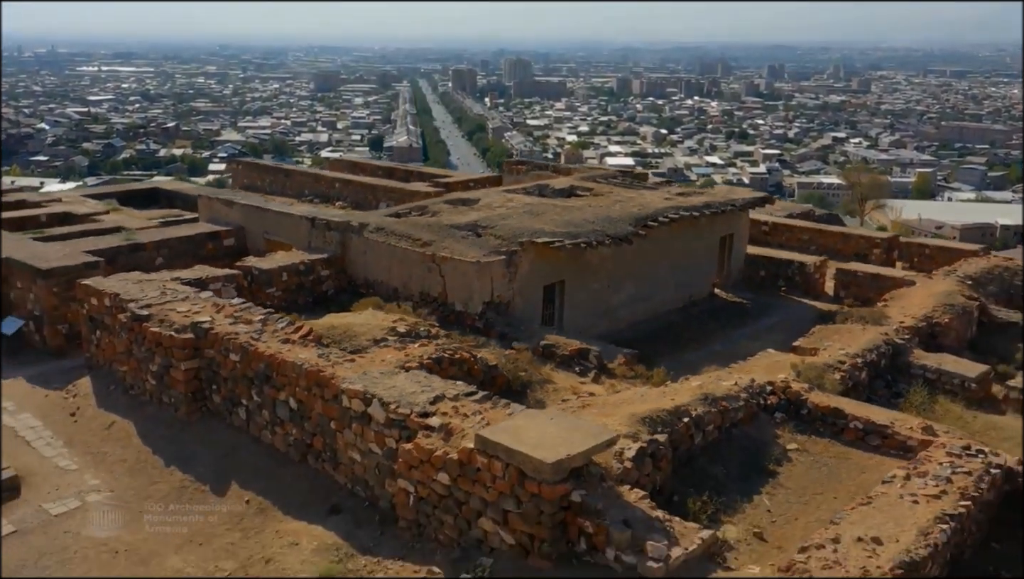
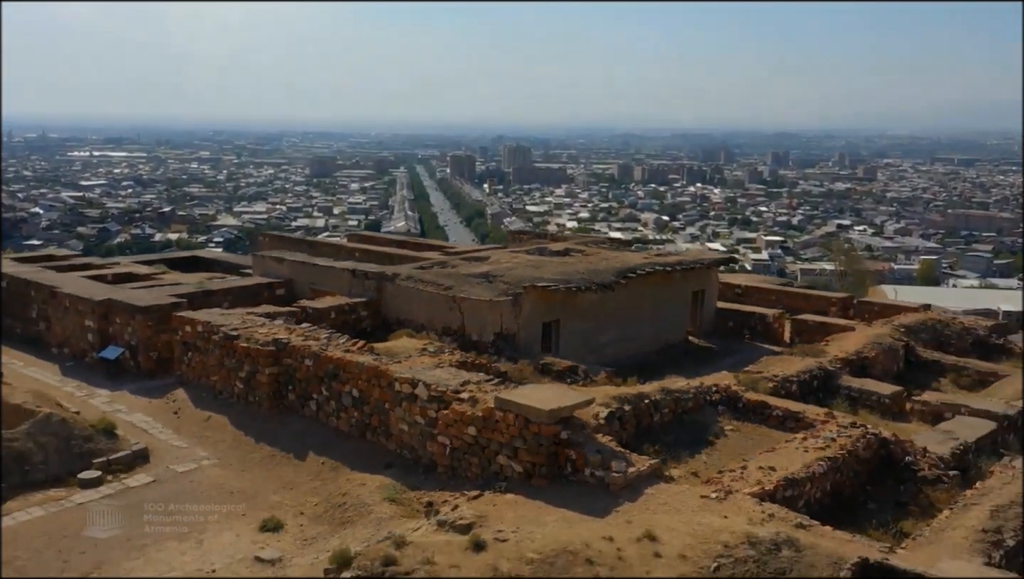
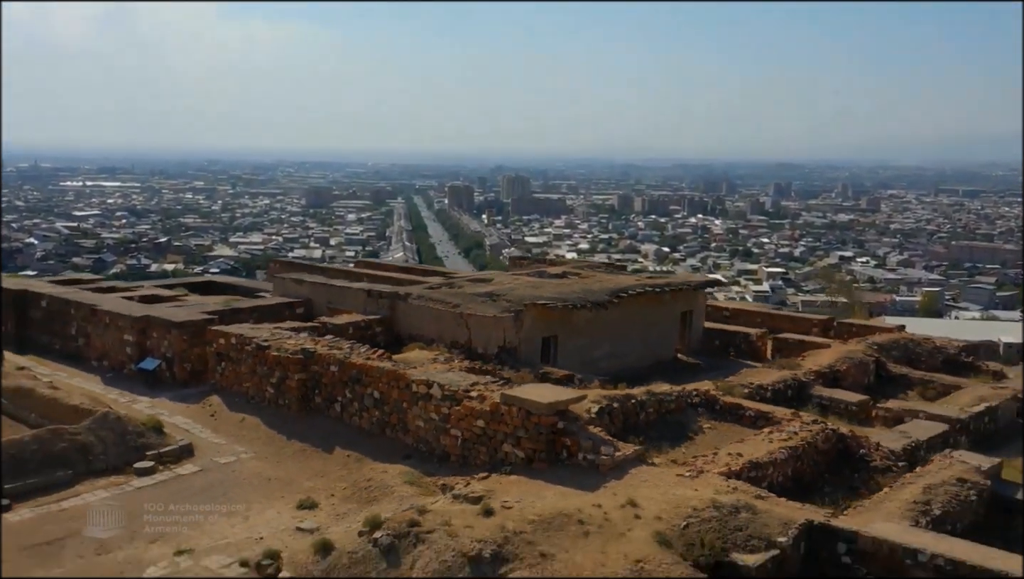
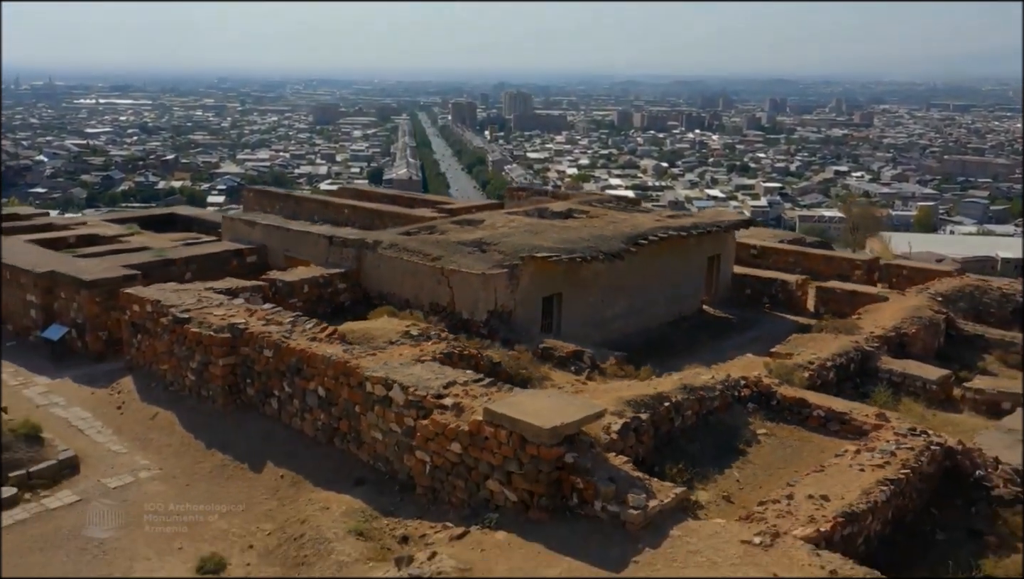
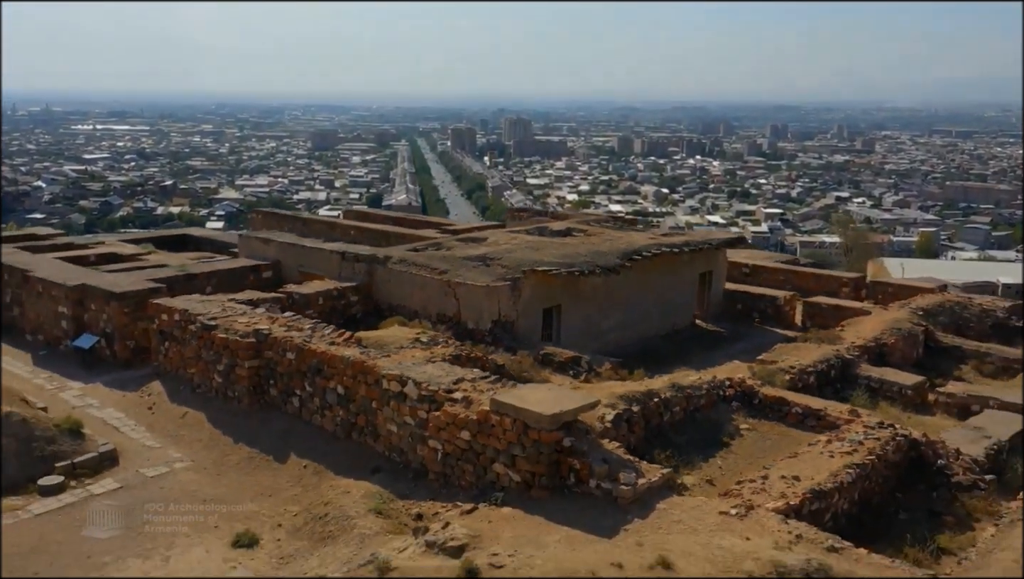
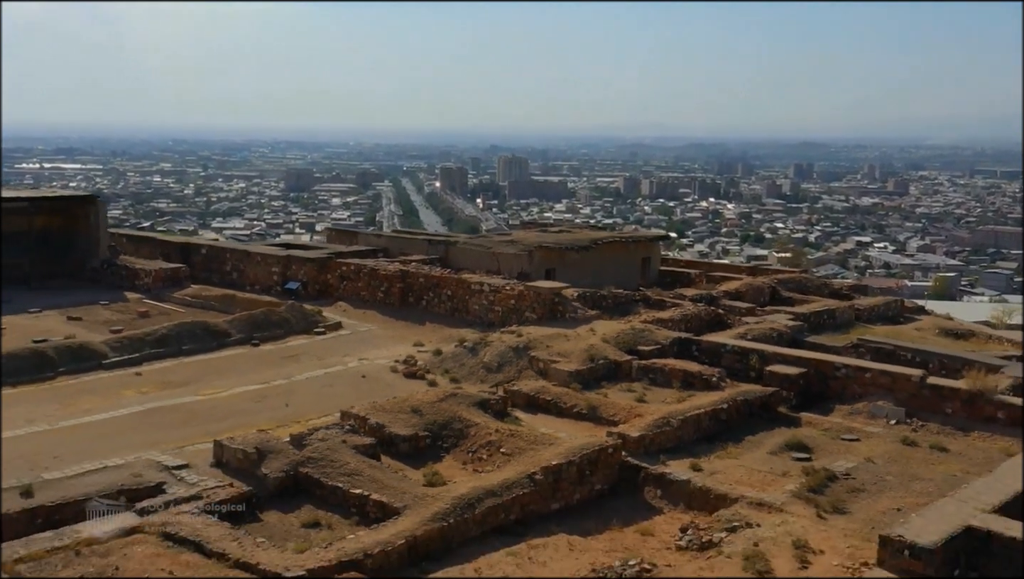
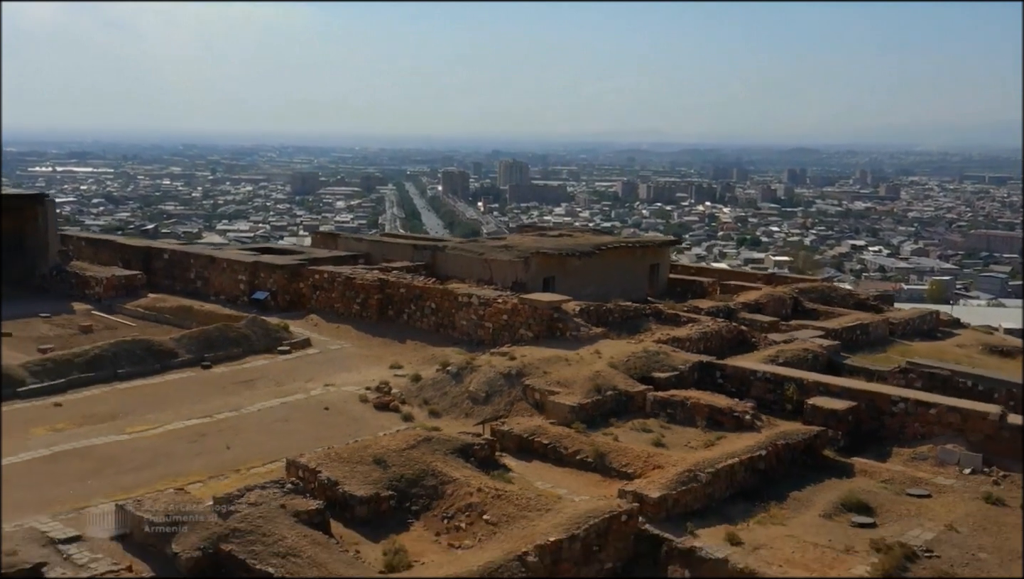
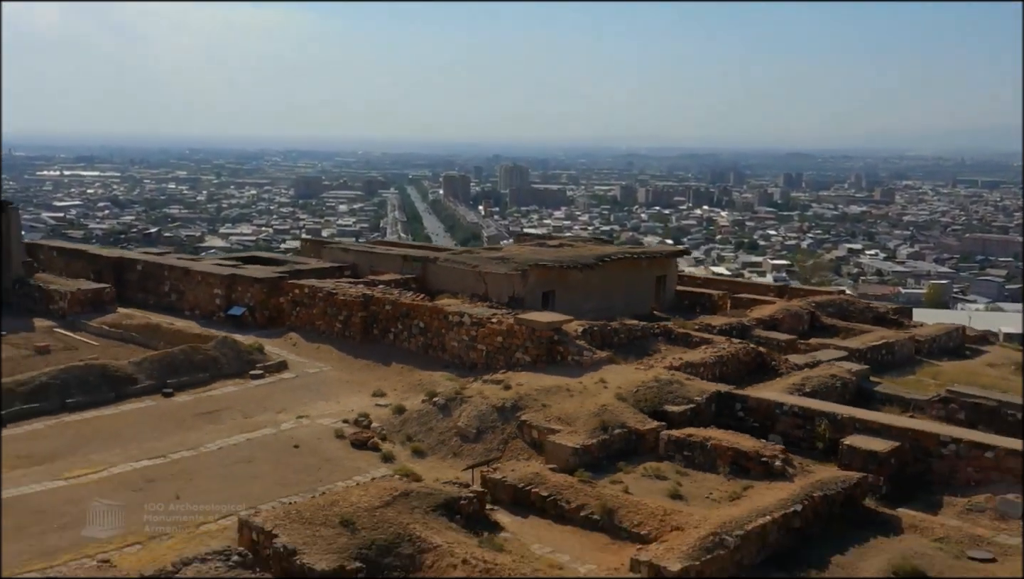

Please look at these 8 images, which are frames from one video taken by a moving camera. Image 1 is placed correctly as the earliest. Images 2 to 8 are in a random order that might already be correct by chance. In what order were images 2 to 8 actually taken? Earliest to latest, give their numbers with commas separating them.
4, 5, 2, 3, 8, 7, 6
